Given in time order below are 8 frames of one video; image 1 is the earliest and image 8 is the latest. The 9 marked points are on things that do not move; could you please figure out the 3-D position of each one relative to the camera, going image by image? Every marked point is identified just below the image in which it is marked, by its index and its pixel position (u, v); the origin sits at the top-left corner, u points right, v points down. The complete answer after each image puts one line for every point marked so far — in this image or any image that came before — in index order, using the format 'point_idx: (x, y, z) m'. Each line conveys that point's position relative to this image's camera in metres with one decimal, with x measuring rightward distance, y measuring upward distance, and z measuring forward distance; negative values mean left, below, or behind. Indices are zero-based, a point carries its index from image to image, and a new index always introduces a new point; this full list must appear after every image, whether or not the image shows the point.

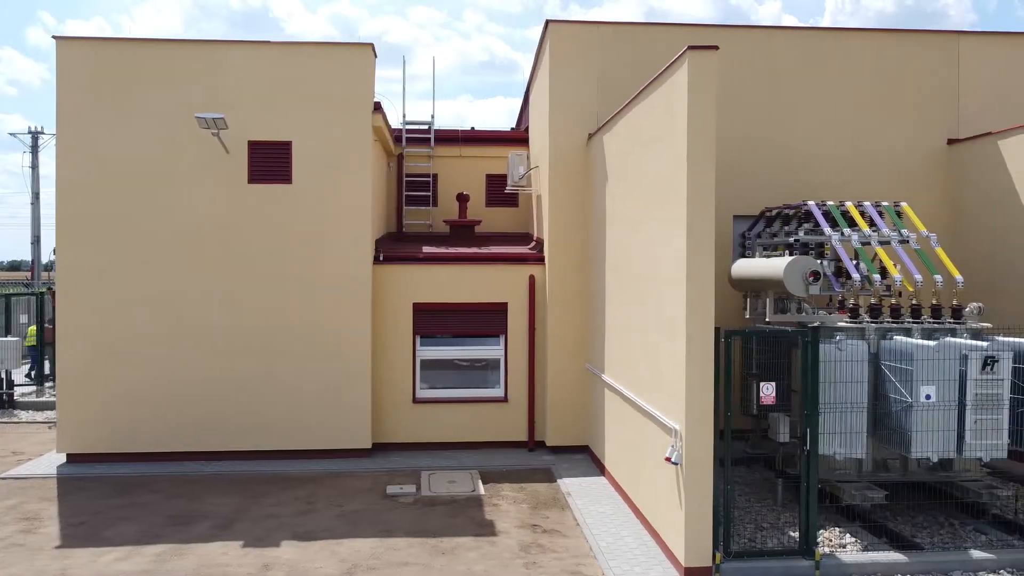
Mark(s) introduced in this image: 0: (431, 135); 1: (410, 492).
0: (-0.9, +1.7, +11.6) m
1: (-0.8, -1.5, +8.1) m
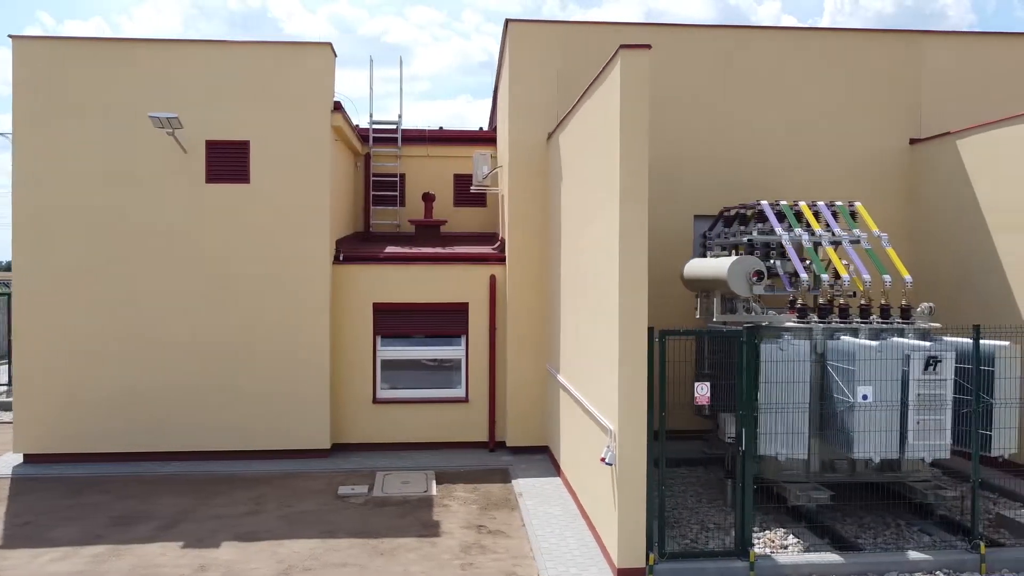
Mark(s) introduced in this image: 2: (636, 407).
0: (-1.2, +1.7, +11.6) m
1: (-1.1, -1.5, +8.1) m
2: (+0.6, -0.6, +5.7) m
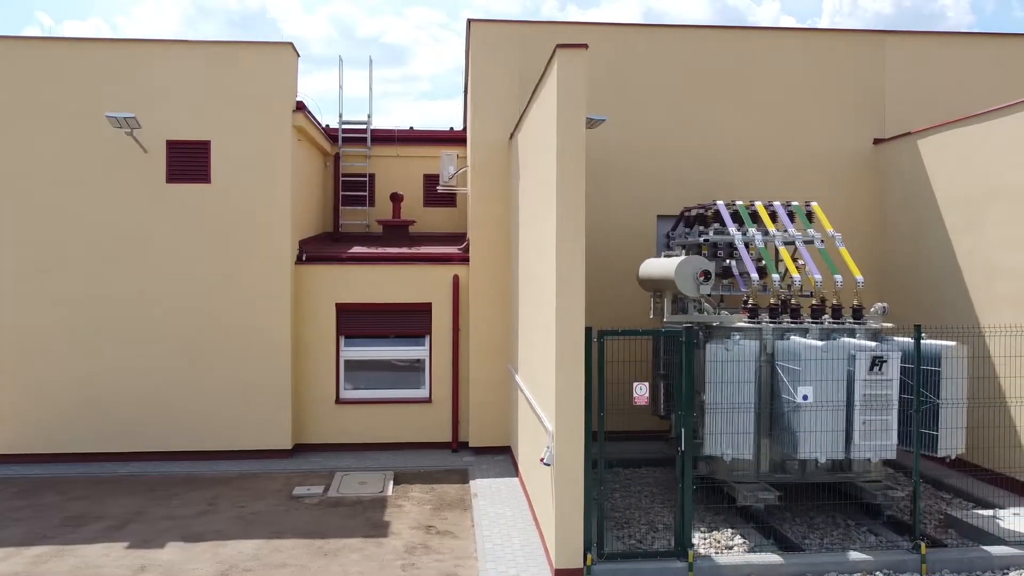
0: (-1.6, +1.7, +11.6) m
1: (-1.5, -1.5, +8.1) m
2: (+0.3, -0.6, +5.6) m
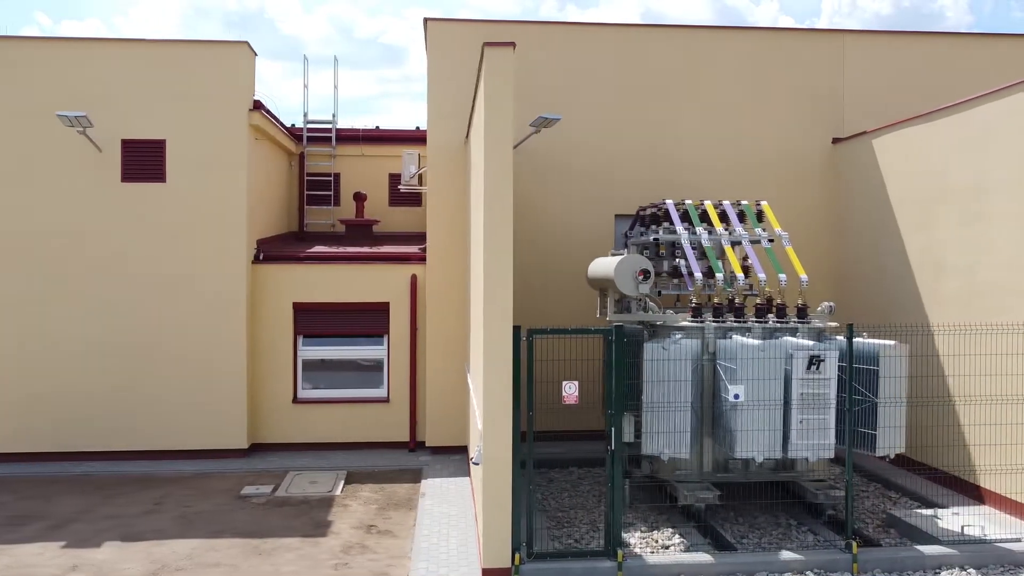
0: (-2.0, +1.7, +11.6) m
1: (-1.9, -1.5, +8.1) m
2: (-0.1, -0.6, +5.6) m
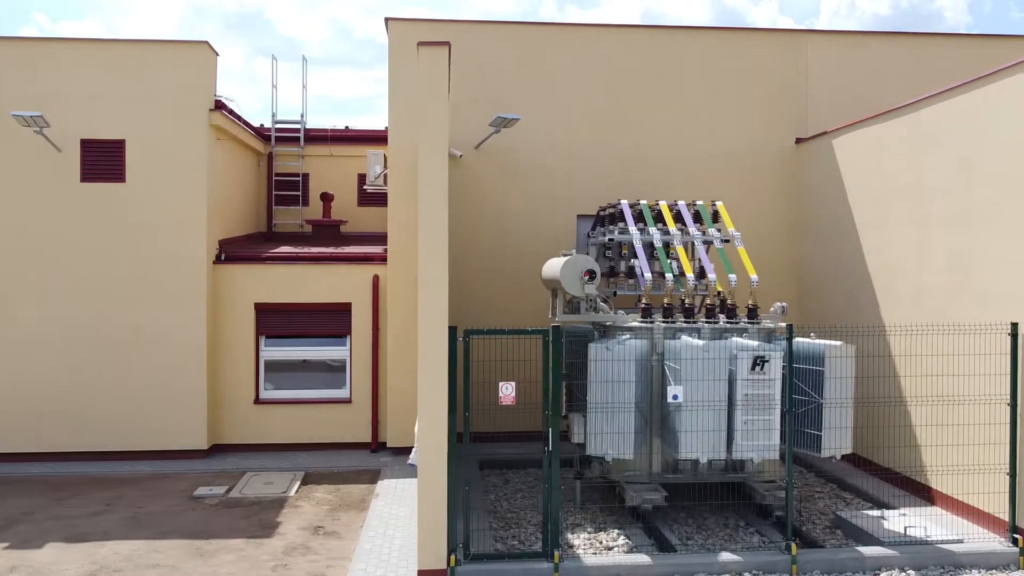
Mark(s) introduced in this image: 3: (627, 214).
0: (-2.3, +1.7, +11.6) m
1: (-2.2, -1.5, +8.1) m
2: (-0.4, -0.6, +5.6) m
3: (+0.8, +0.5, +7.9) m
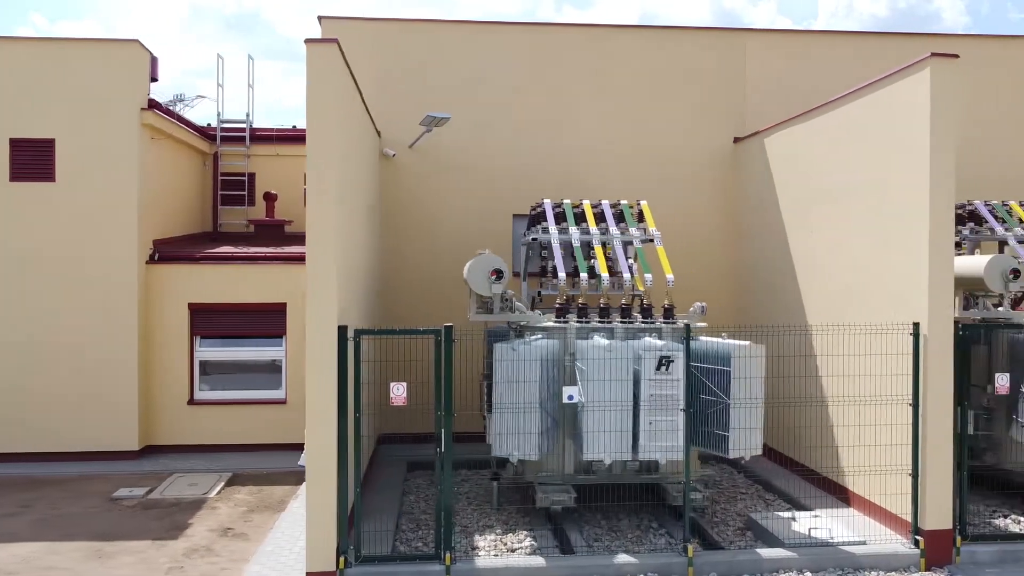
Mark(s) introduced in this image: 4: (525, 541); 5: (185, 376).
0: (-2.9, +1.7, +11.5) m
1: (-2.8, -1.5, +8.0) m
2: (-1.0, -0.6, +5.6) m
3: (+0.3, +0.5, +7.9) m
4: (+0.1, -1.5, +6.5) m
5: (-2.9, -0.8, +9.6) m
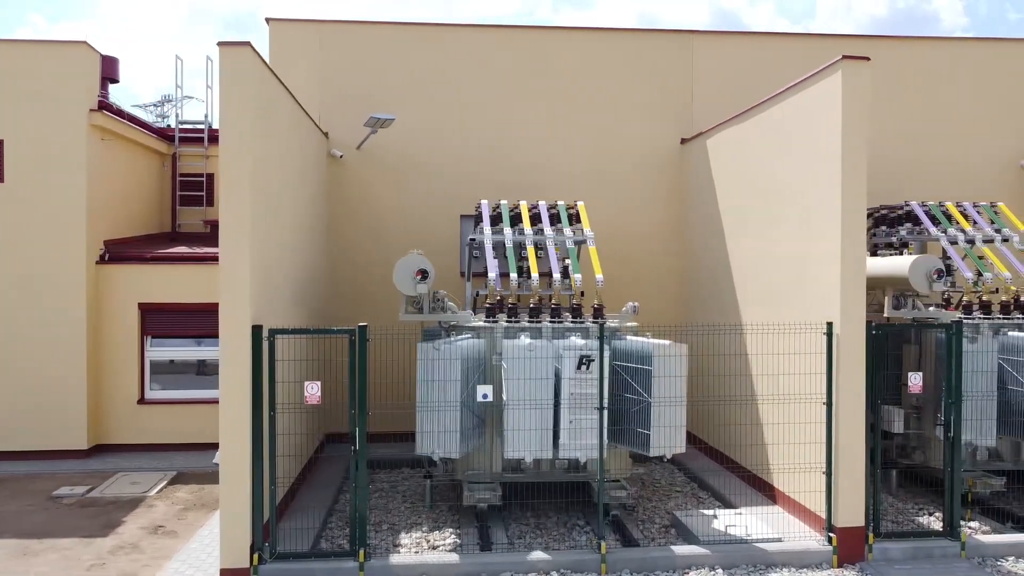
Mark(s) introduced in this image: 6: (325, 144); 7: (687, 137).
0: (-3.4, +1.7, +11.6) m
1: (-3.2, -1.5, +8.1) m
2: (-1.4, -0.6, +5.6) m
3: (-0.2, +0.5, +7.9) m
4: (-0.4, -1.5, +6.6) m
5: (-3.4, -0.8, +9.6) m
6: (-1.6, +1.2, +9.1) m
7: (+1.6, +1.4, +9.7) m
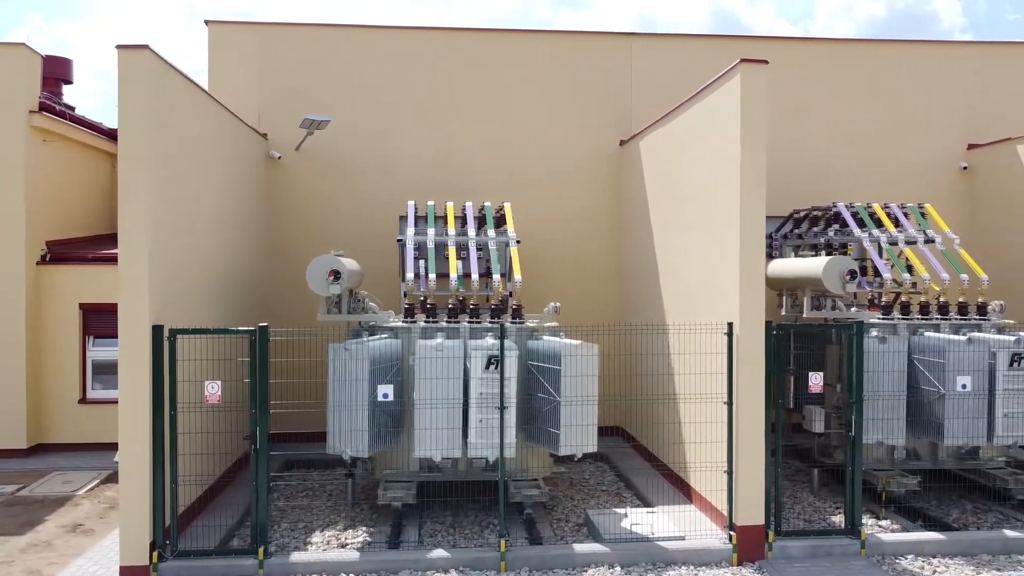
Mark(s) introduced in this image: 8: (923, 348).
0: (-3.9, +1.7, +11.6) m
1: (-3.8, -1.5, +8.1) m
2: (-2.0, -0.6, +5.7) m
3: (-0.8, +0.5, +8.0) m
4: (-0.9, -1.5, +6.6) m
5: (-3.9, -0.8, +9.7) m
6: (-2.1, +1.2, +9.1) m
7: (+1.0, +1.4, +9.8) m
8: (+2.7, -0.4, +7.2) m
